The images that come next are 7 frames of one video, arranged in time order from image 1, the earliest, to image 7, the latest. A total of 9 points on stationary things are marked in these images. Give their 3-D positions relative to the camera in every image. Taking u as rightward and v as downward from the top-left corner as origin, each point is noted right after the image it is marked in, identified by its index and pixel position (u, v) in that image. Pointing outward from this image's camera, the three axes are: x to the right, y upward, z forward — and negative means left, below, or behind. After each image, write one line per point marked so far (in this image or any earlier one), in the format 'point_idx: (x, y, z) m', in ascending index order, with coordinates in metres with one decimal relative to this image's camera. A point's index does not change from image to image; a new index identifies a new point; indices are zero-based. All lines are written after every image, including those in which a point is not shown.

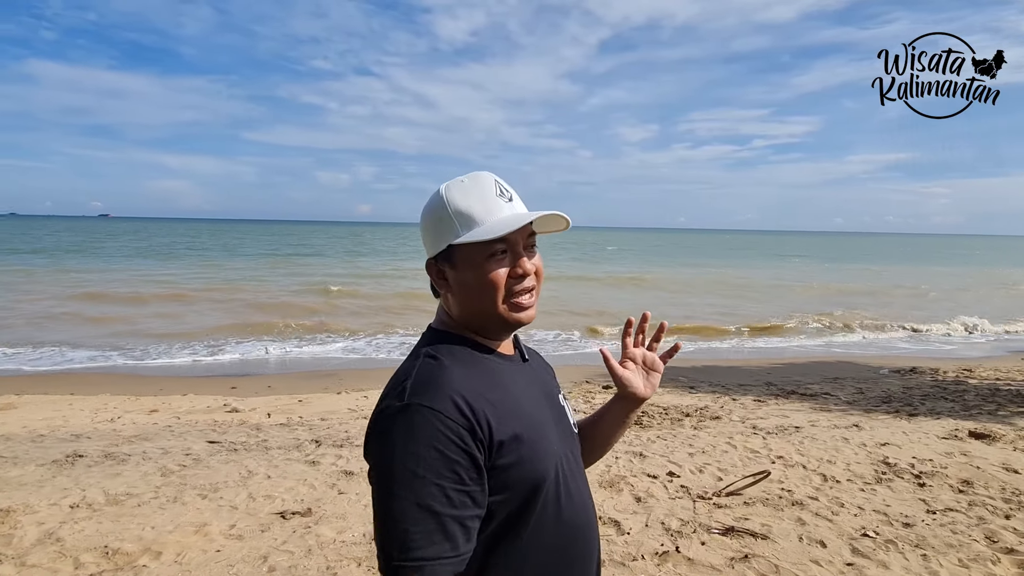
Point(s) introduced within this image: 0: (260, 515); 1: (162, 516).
0: (-1.9, -1.7, +4.7) m
1: (-2.6, -1.7, +4.6) m
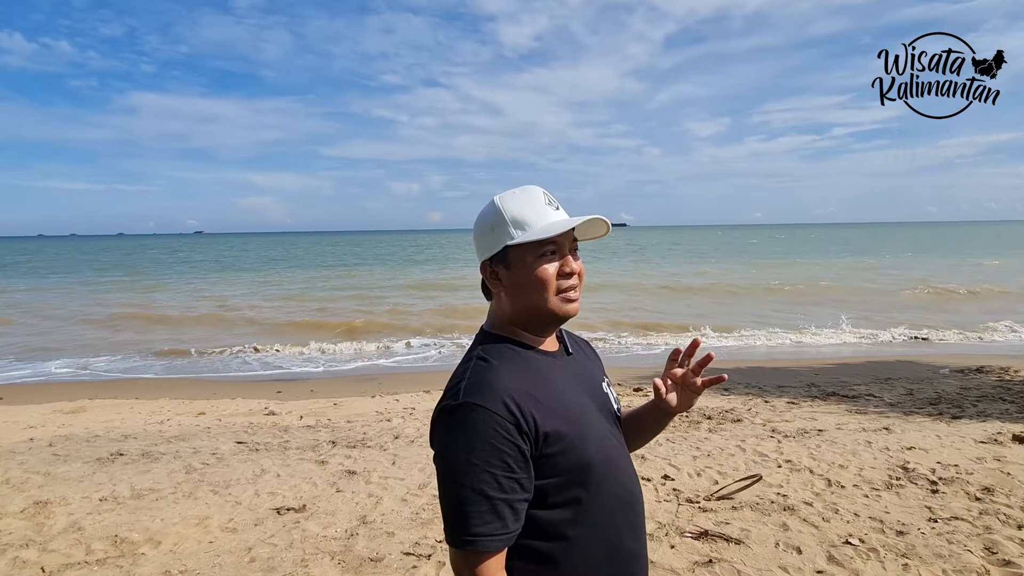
0: (-2.1, -1.8, +5.0) m
1: (-2.8, -1.8, +5.1) m
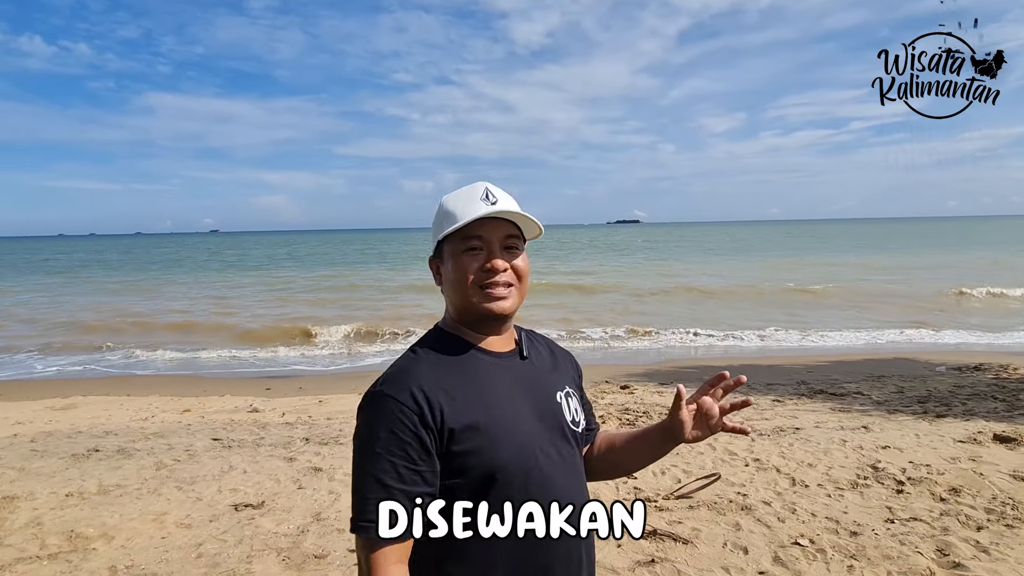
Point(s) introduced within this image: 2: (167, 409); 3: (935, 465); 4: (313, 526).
0: (-2.4, -1.8, +5.1) m
1: (-3.1, -1.8, +5.1) m
2: (-5.1, -1.8, +9.1) m
3: (+3.9, -1.6, +5.7) m
4: (-1.5, -1.8, +4.7) m
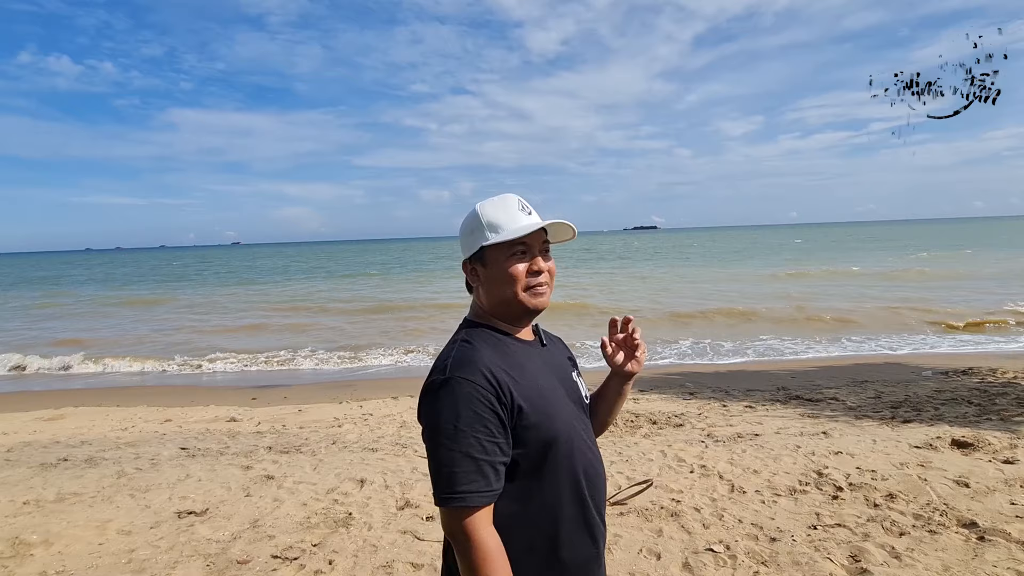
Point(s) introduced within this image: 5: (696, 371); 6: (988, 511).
0: (-3.0, -1.9, +5.2) m
1: (-3.7, -1.9, +5.3) m
2: (-5.5, -2.0, +9.4) m
3: (+3.4, -1.7, +5.6) m
4: (-2.0, -1.9, +4.8) m
5: (+3.6, -1.6, +12.0) m
6: (+3.5, -1.7, +4.6) m
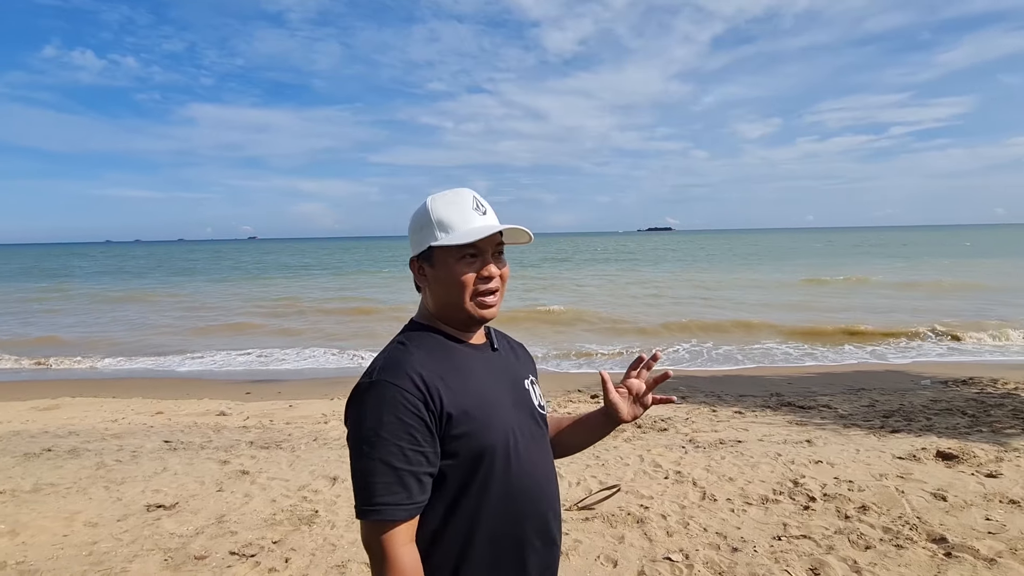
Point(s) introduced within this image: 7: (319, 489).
0: (-3.2, -1.9, +5.2) m
1: (-3.9, -1.9, +5.3) m
2: (-5.7, -1.9, +9.5) m
3: (+3.1, -1.7, +5.5) m
4: (-2.3, -1.9, +4.8) m
5: (+3.4, -1.7, +11.9) m
6: (+3.3, -1.7, +4.5) m
7: (-1.7, -1.8, +5.5) m
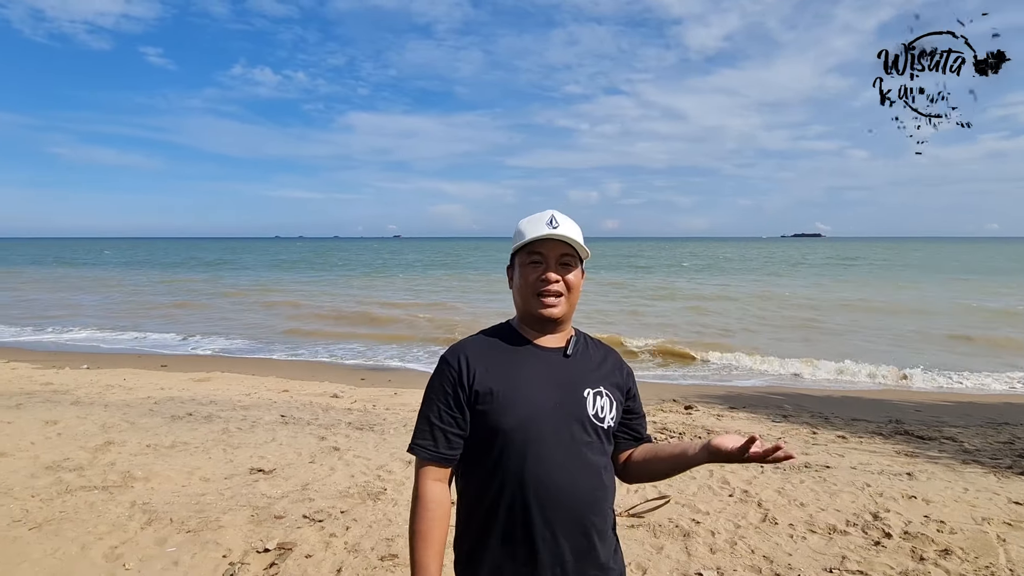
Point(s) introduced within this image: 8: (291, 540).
0: (-2.7, -1.8, +6.1) m
1: (-3.4, -1.8, +6.3) m
2: (-4.2, -1.7, +10.7) m
3: (+3.5, -1.9, +4.9) m
4: (-1.9, -1.8, +5.4) m
5: (+5.3, -1.9, +11.1) m
6: (+3.5, -1.9, +3.9) m
7: (-1.1, -1.8, +6.0) m
8: (-1.6, -1.8, +4.5) m
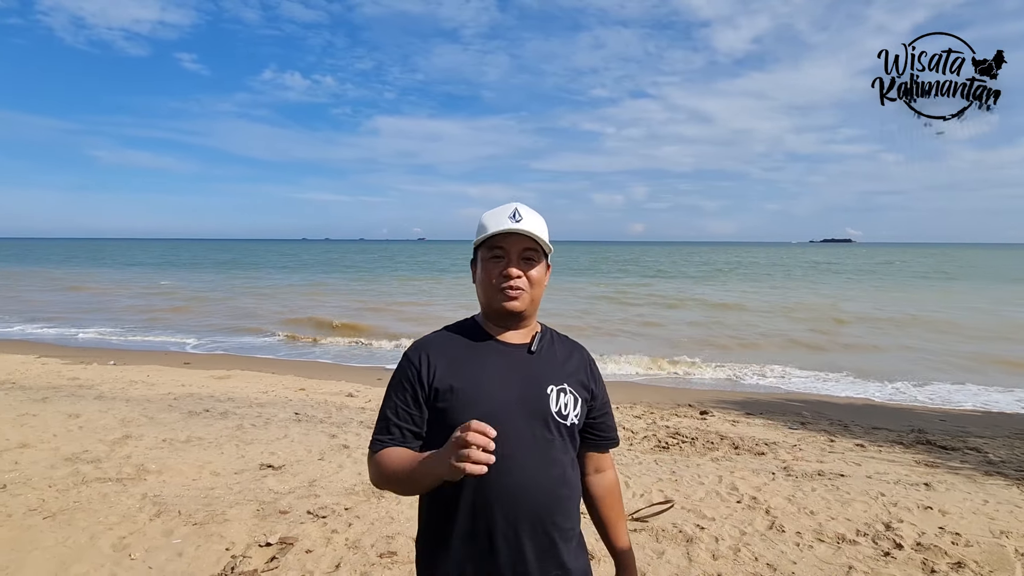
0: (-2.6, -1.8, +6.1) m
1: (-3.3, -1.7, +6.4) m
2: (-3.9, -1.7, +10.8) m
3: (+3.6, -1.9, +4.8) m
4: (-1.9, -1.8, +5.5) m
5: (+5.5, -2.0, +10.9) m
6: (+3.5, -1.9, +3.8) m
7: (-1.1, -1.8, +6.0) m
8: (-1.6, -1.8, +4.5) m
